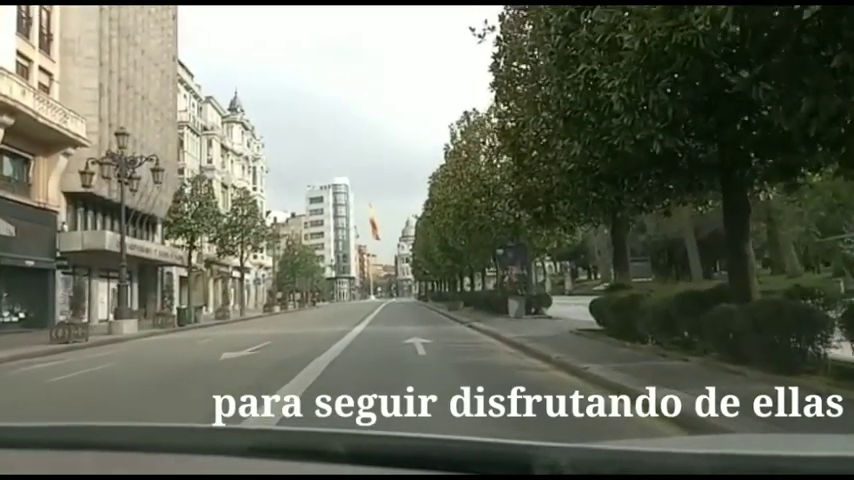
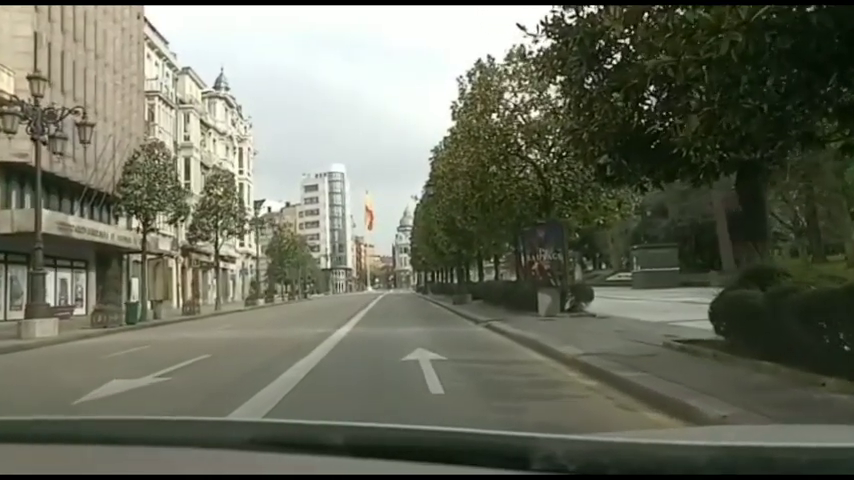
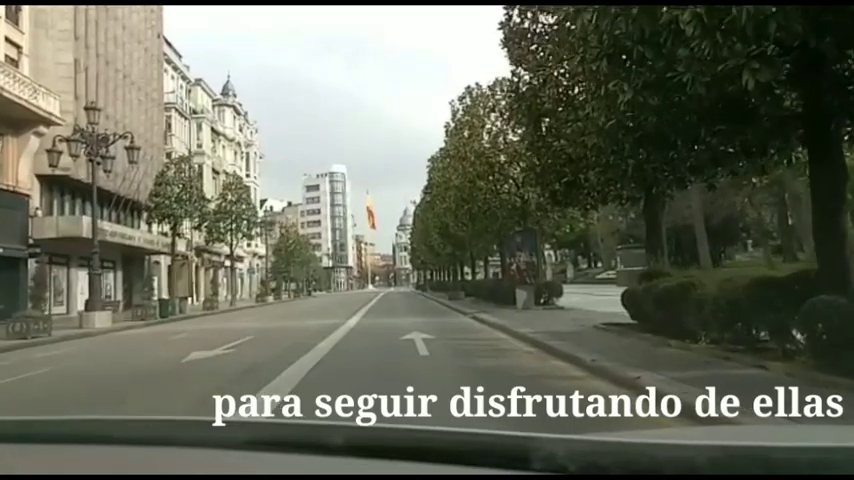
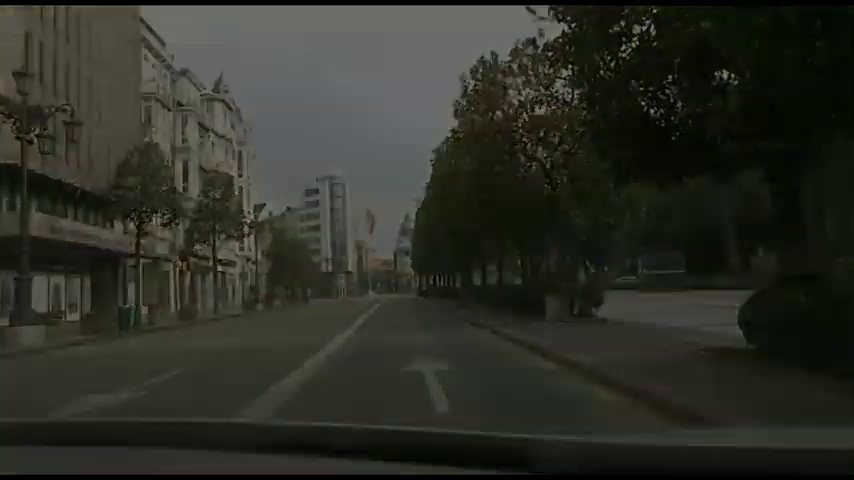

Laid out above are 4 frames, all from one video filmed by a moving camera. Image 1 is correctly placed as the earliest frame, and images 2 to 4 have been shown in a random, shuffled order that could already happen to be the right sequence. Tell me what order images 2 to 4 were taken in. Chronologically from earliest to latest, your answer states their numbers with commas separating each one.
3, 2, 4
